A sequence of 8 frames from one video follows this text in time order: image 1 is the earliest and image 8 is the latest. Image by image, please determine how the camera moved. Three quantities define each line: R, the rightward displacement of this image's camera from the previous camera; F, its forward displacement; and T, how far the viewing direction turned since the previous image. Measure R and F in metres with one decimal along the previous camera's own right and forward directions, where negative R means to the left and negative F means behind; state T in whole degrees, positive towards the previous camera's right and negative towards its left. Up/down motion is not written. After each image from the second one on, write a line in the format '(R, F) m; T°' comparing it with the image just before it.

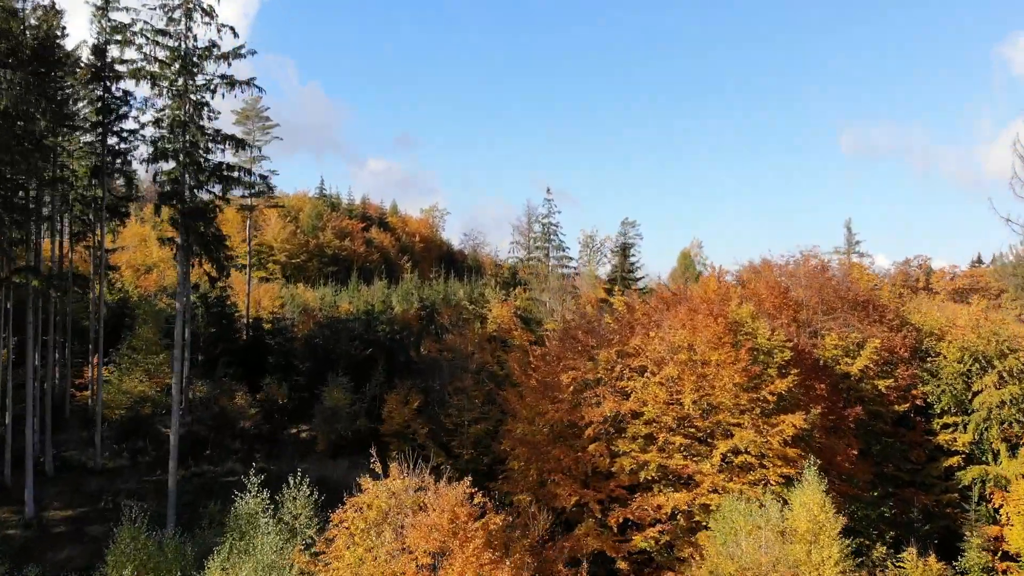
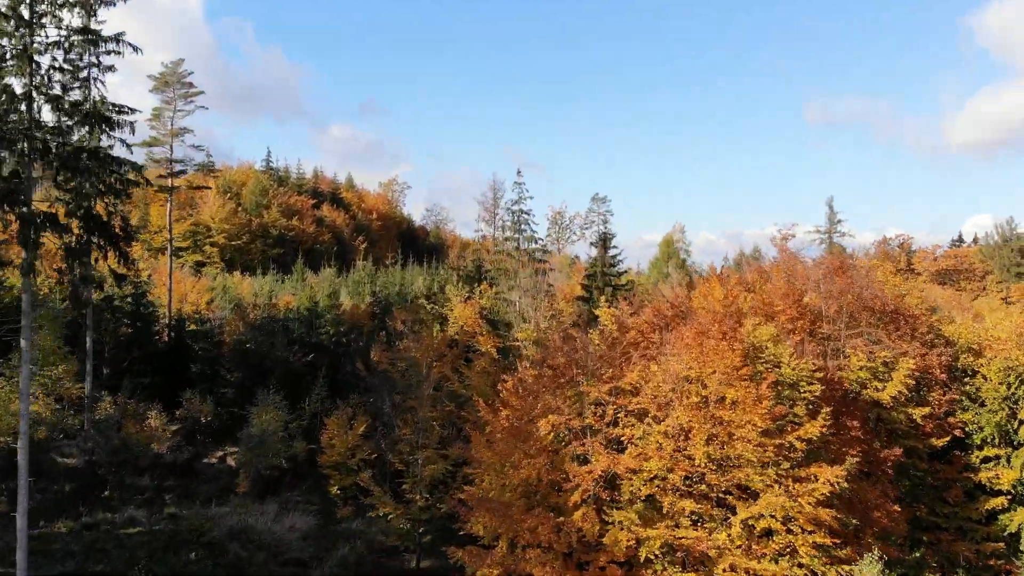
(0.0, +6.2) m; +2°
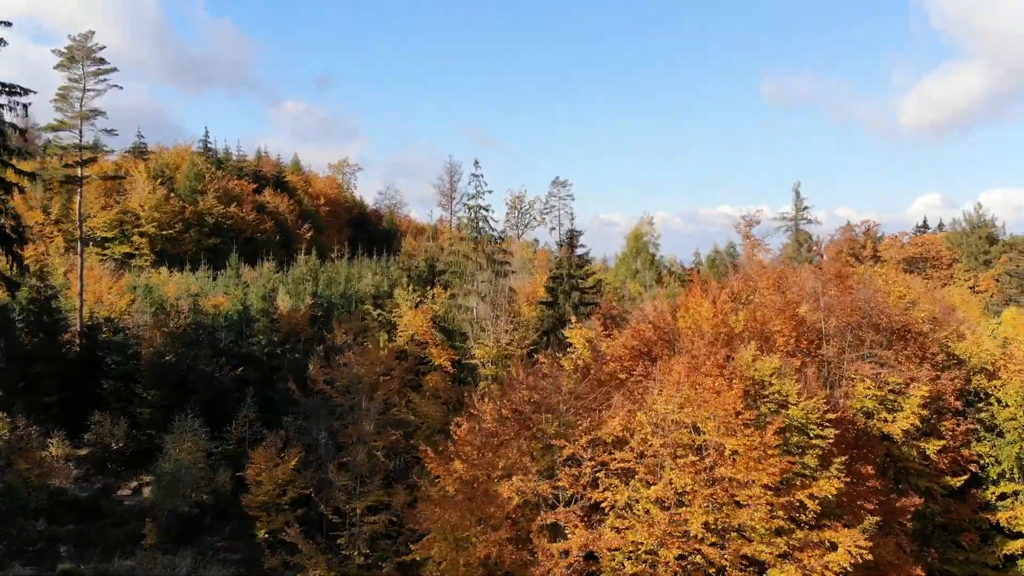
(0.0, +4.2) m; +2°
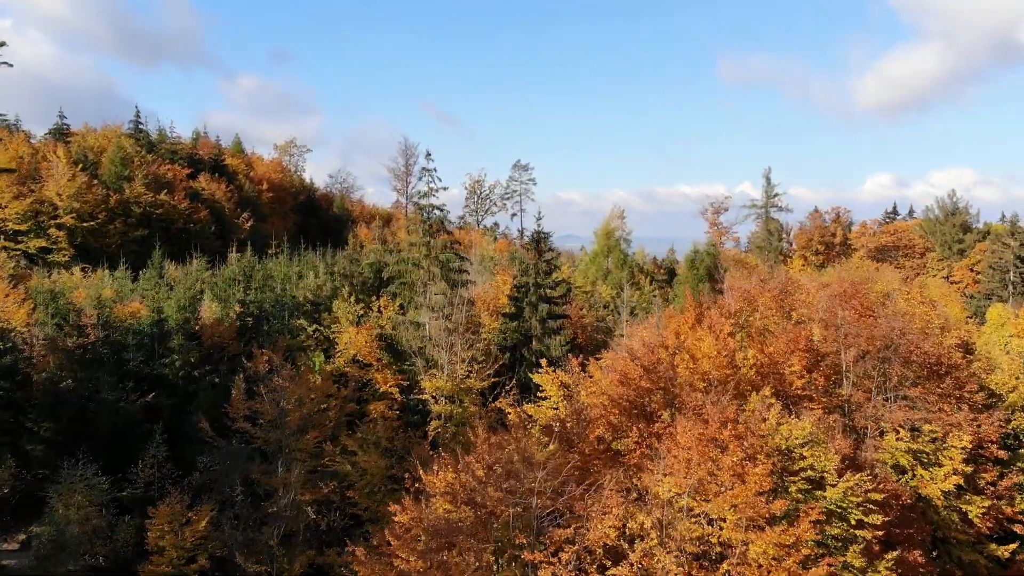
(0.0, +4.9) m; +2°
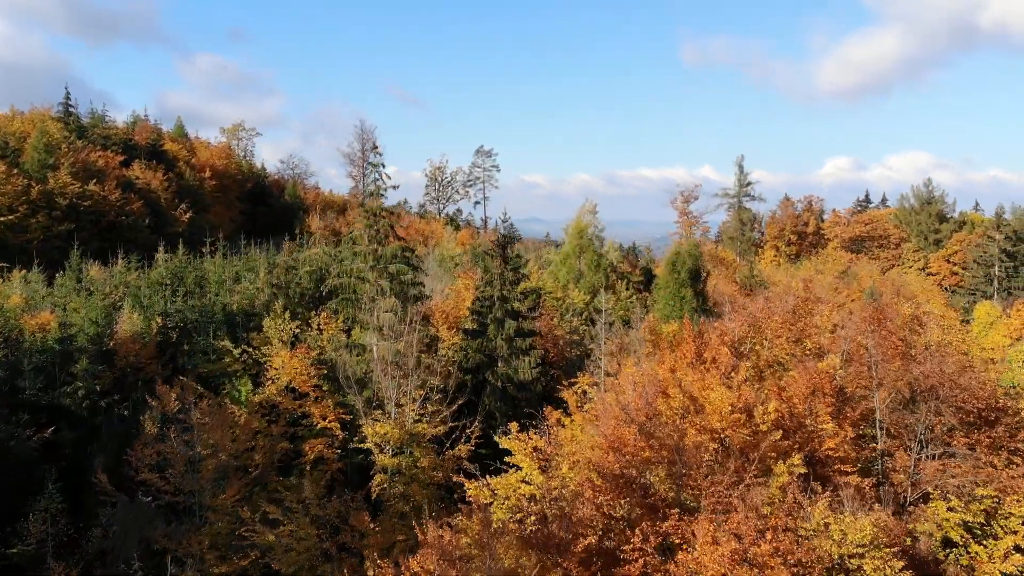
(0.0, +4.3) m; +2°
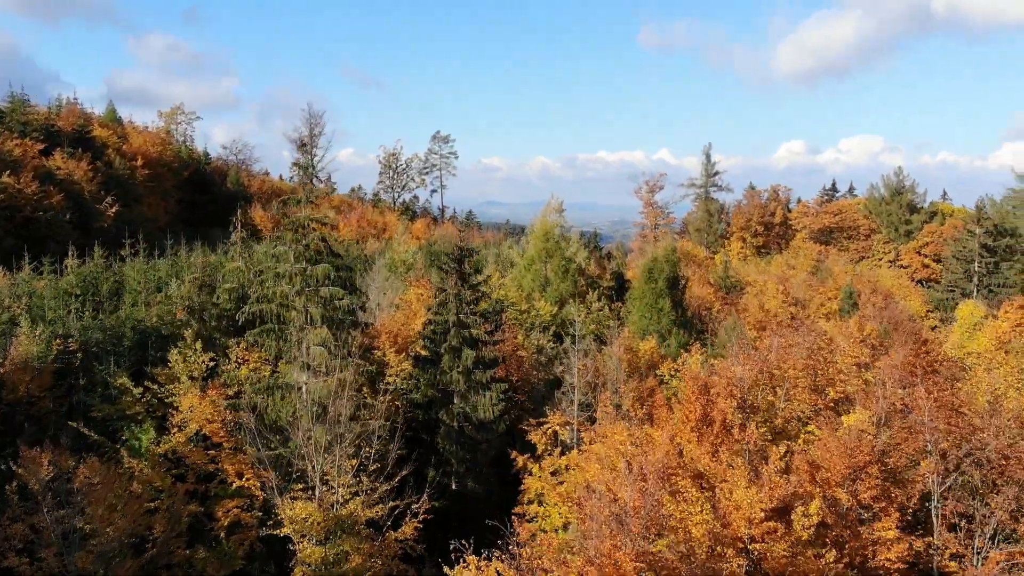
(0.0, +4.2) m; +2°
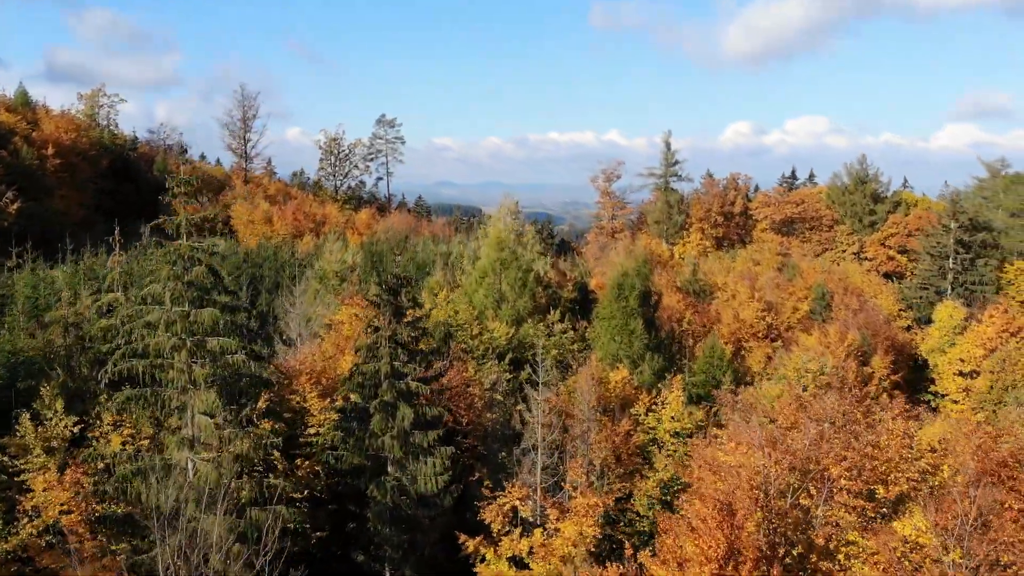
(+0.1, +4.6) m; +3°
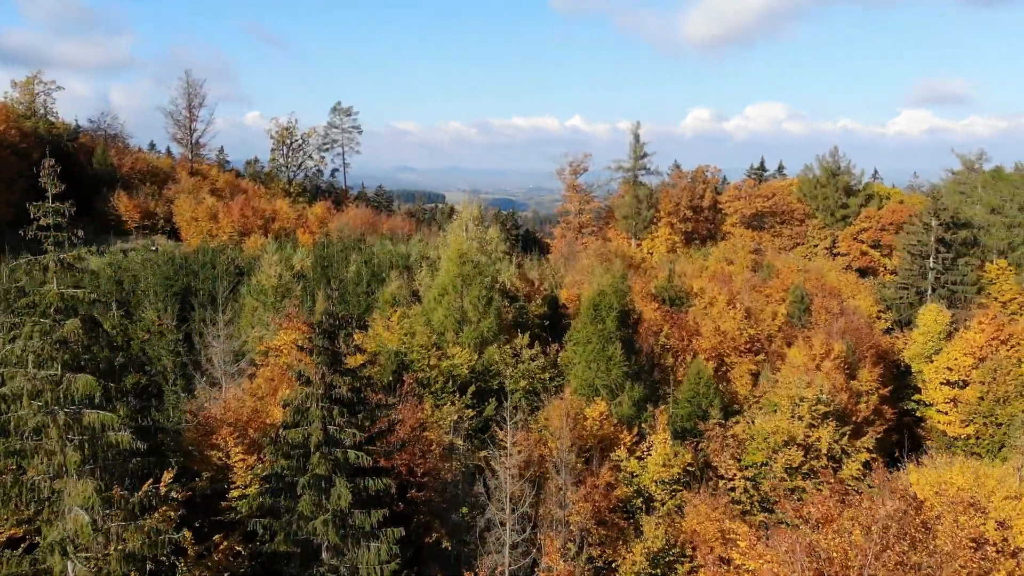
(0.0, +3.4) m; +2°
